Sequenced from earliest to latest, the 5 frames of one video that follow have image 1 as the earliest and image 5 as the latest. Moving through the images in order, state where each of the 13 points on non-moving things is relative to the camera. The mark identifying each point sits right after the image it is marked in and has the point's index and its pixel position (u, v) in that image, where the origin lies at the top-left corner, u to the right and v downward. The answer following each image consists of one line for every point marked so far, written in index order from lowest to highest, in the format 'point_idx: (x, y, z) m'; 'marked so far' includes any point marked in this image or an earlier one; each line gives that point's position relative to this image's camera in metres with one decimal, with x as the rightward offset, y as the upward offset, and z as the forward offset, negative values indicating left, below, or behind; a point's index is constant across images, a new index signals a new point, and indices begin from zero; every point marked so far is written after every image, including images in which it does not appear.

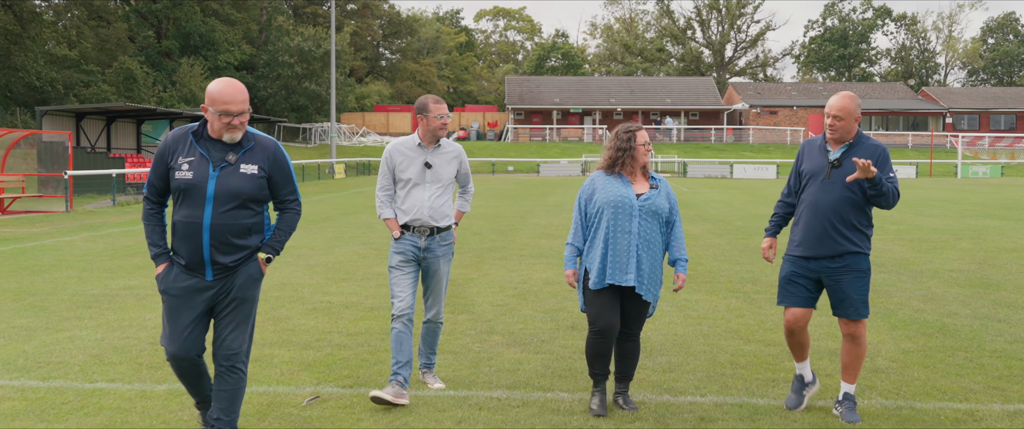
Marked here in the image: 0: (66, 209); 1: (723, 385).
0: (-10.7, +0.2, +19.4) m
1: (+1.3, -1.1, +5.1) m
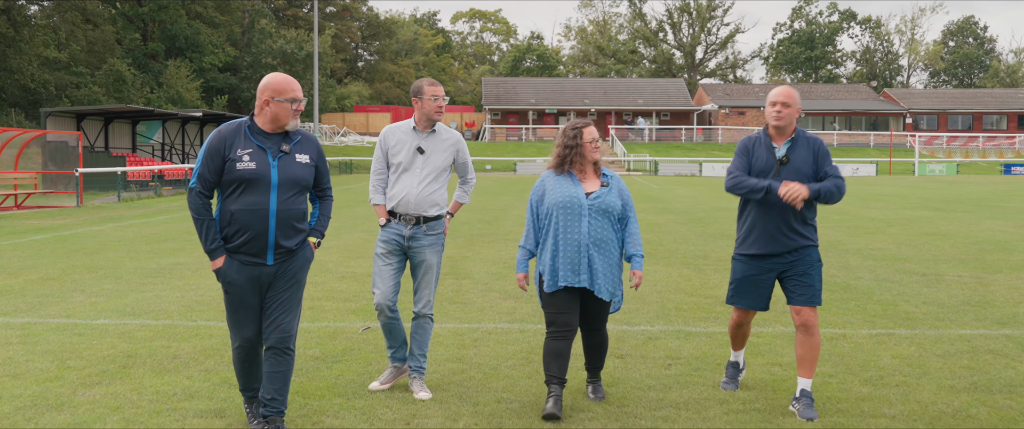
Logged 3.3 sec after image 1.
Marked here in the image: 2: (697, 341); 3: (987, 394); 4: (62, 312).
0: (-11.2, +0.3, +20.8) m
1: (+1.3, -0.9, +6.9) m
2: (+1.4, -0.9, +6.2) m
3: (+2.8, -1.1, +4.7) m
4: (-3.9, -0.8, +7.0) m
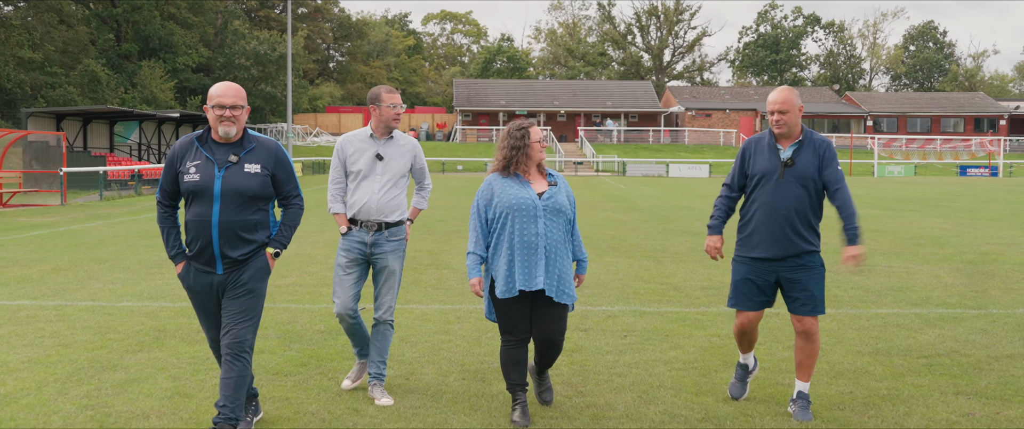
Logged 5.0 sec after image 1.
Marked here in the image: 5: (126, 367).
0: (-11.9, +0.3, +21.3) m
1: (+1.1, -0.8, +7.8) m
2: (+1.2, -0.9, +7.2) m
3: (+2.6, -1.0, +5.7) m
4: (-4.1, -0.8, +7.8) m
5: (-2.5, -1.0, +5.2) m
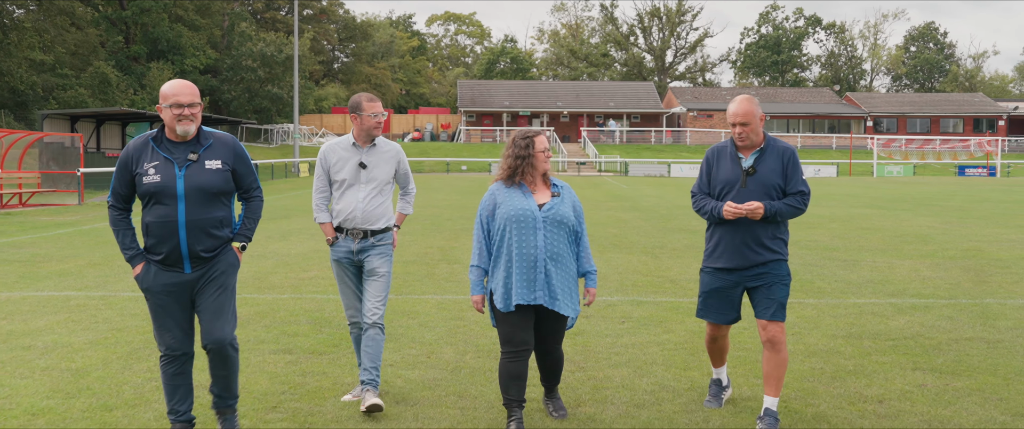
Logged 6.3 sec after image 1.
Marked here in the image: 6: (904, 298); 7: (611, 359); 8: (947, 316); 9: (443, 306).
0: (-11.8, +0.4, +21.9) m
1: (+1.2, -0.8, +8.5) m
2: (+1.3, -0.9, +7.8) m
3: (+2.7, -1.0, +6.3) m
4: (-4.0, -0.8, +8.5) m
5: (-2.4, -1.0, +5.9) m
6: (+4.0, -0.8, +8.2) m
7: (+0.7, -1.0, +5.8) m
8: (+3.9, -0.9, +7.2) m
9: (-0.7, -0.9, +7.6) m
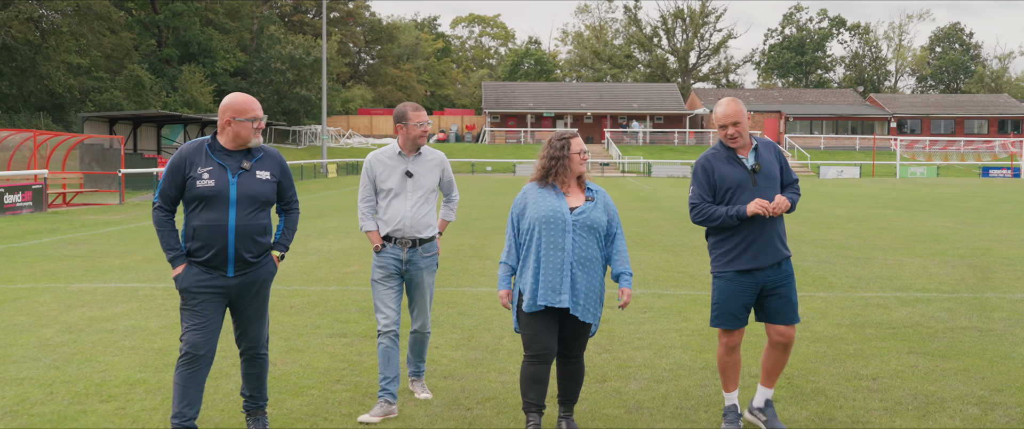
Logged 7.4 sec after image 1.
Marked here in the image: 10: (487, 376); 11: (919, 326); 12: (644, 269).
0: (-11.0, +0.4, +22.9) m
1: (+1.5, -0.8, +9.1) m
2: (+1.6, -0.9, +8.4) m
3: (+3.0, -1.0, +6.9) m
4: (-3.7, -0.7, +9.2) m
5: (-2.2, -0.9, +6.6) m
6: (+4.3, -0.8, +8.7) m
7: (+1.0, -1.0, +6.4) m
8: (+4.2, -0.9, +7.7) m
9: (-0.3, -0.9, +8.3) m
10: (-0.2, -1.1, +5.6) m
11: (+3.5, -1.0, +6.9) m
12: (+1.7, -0.7, +10.4) m
